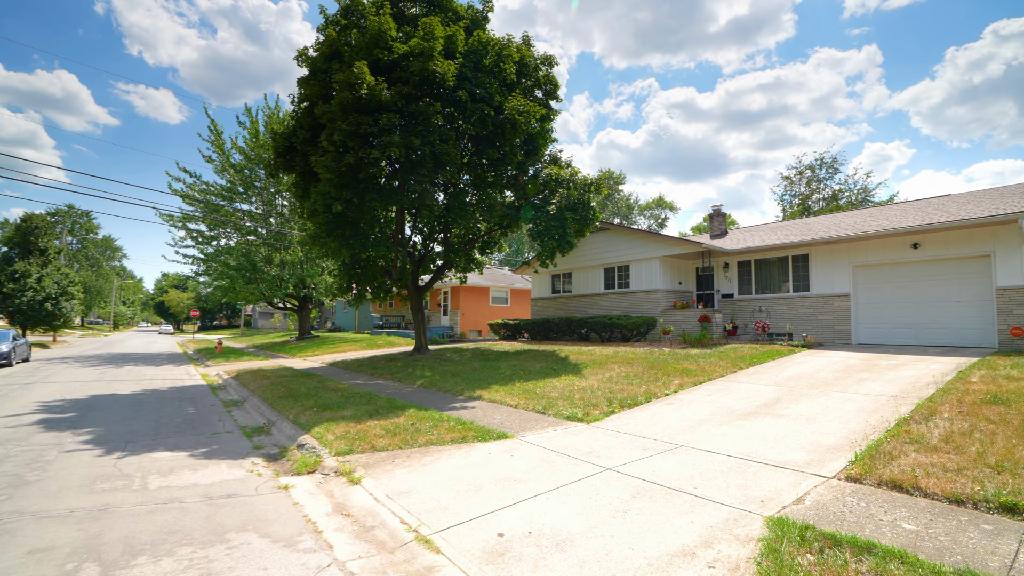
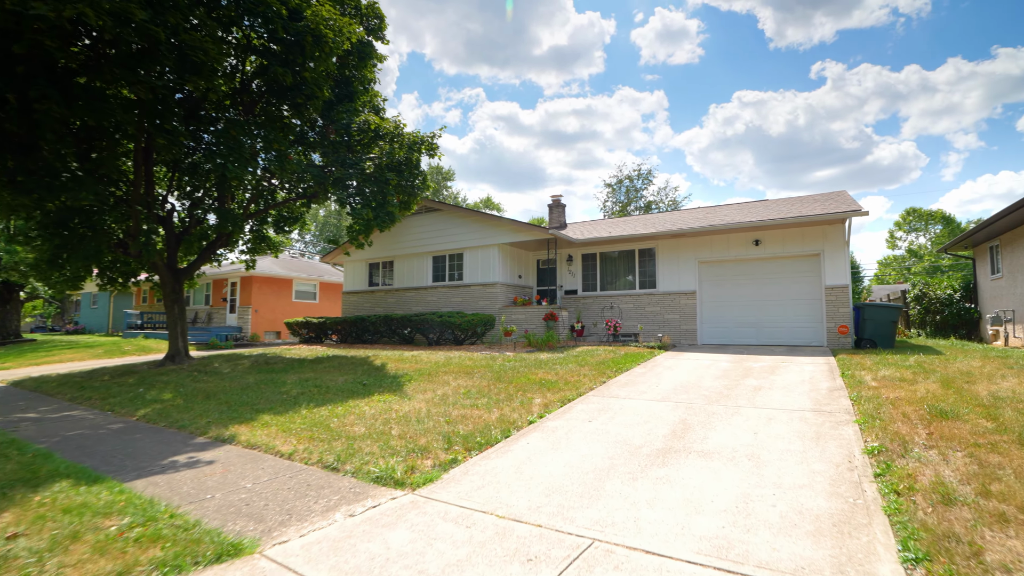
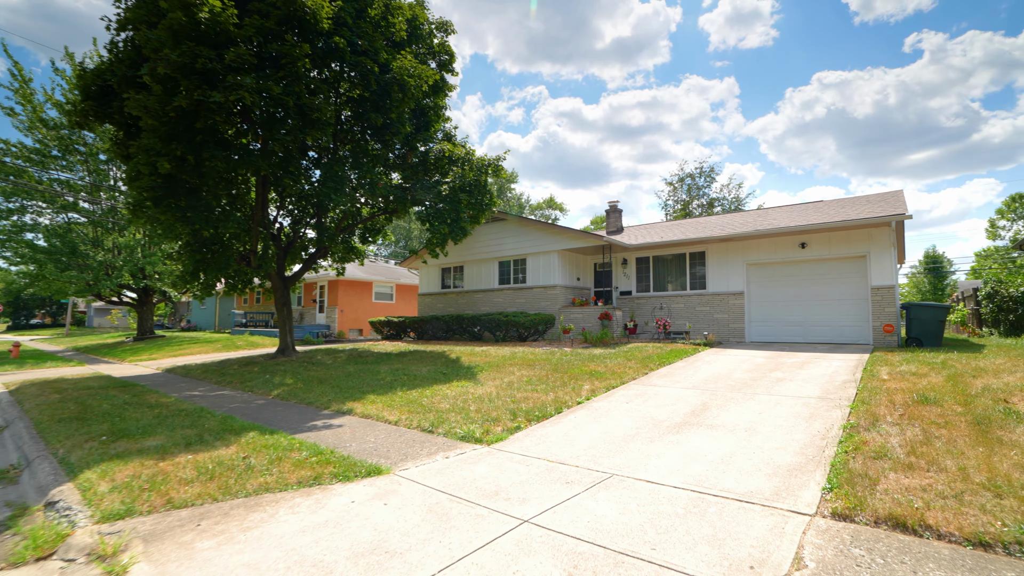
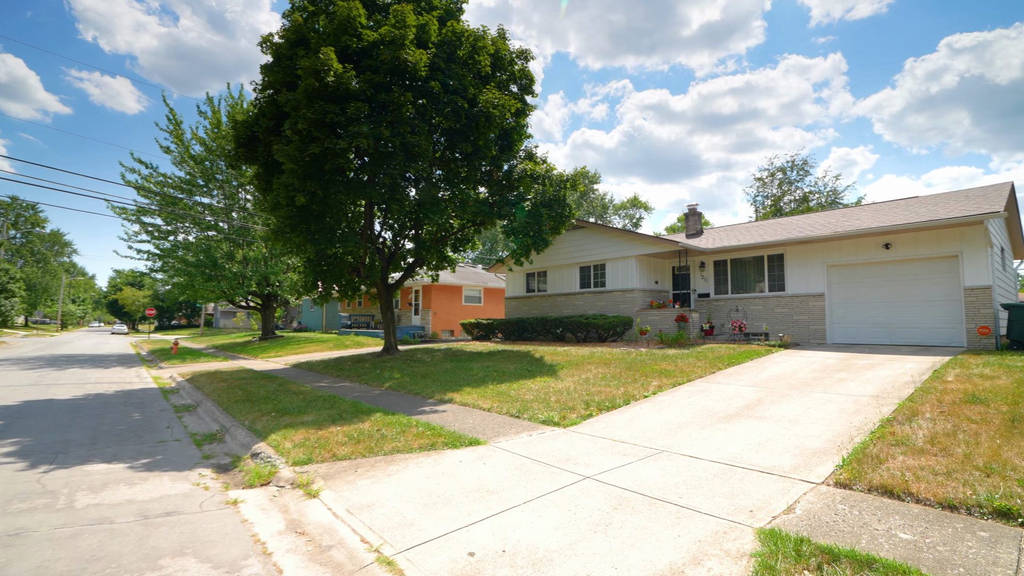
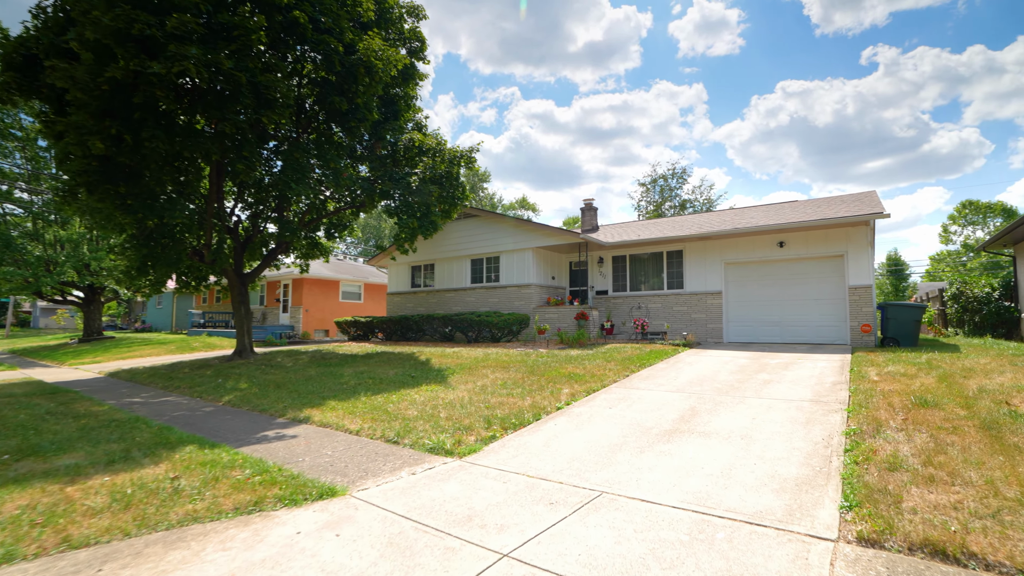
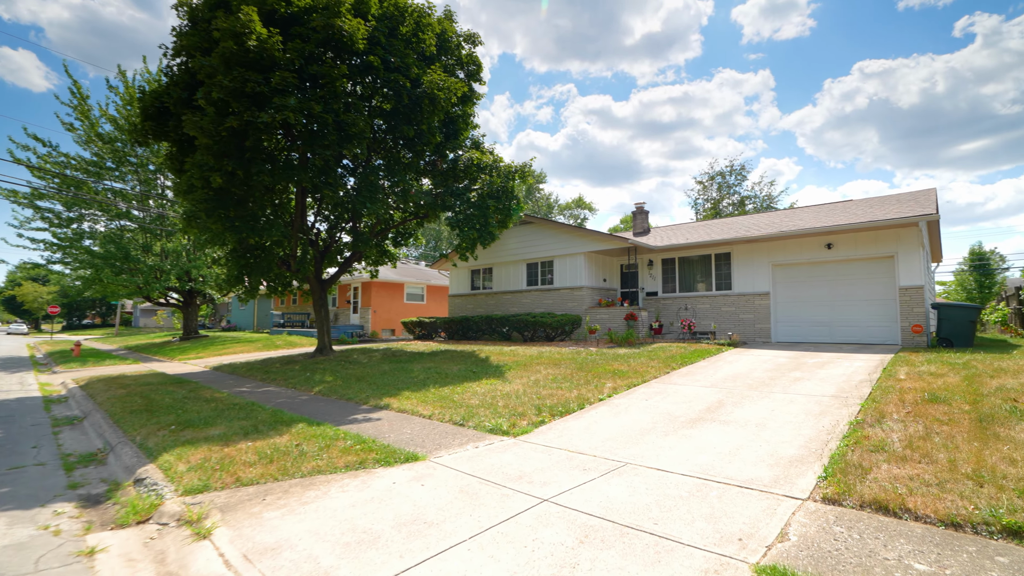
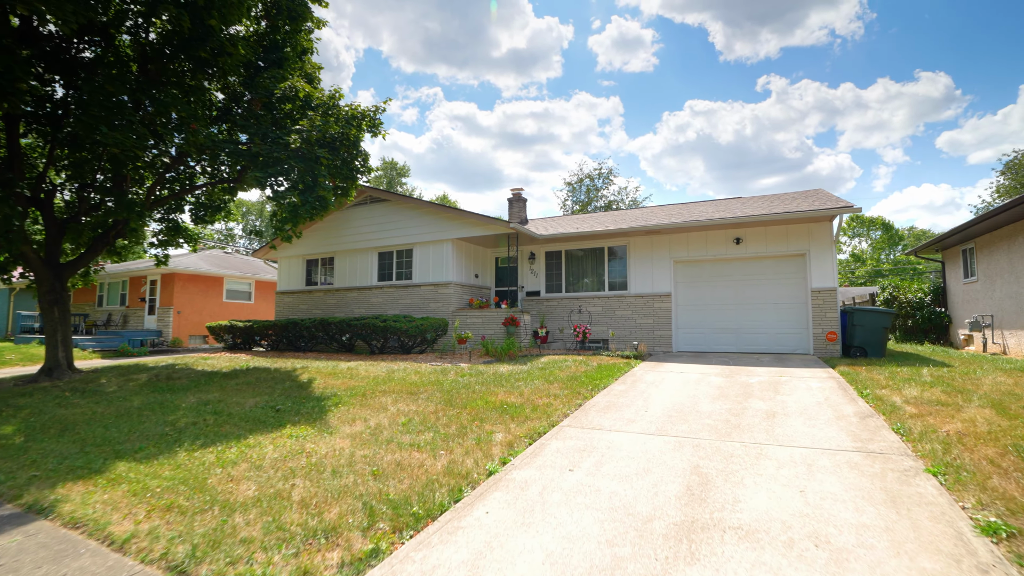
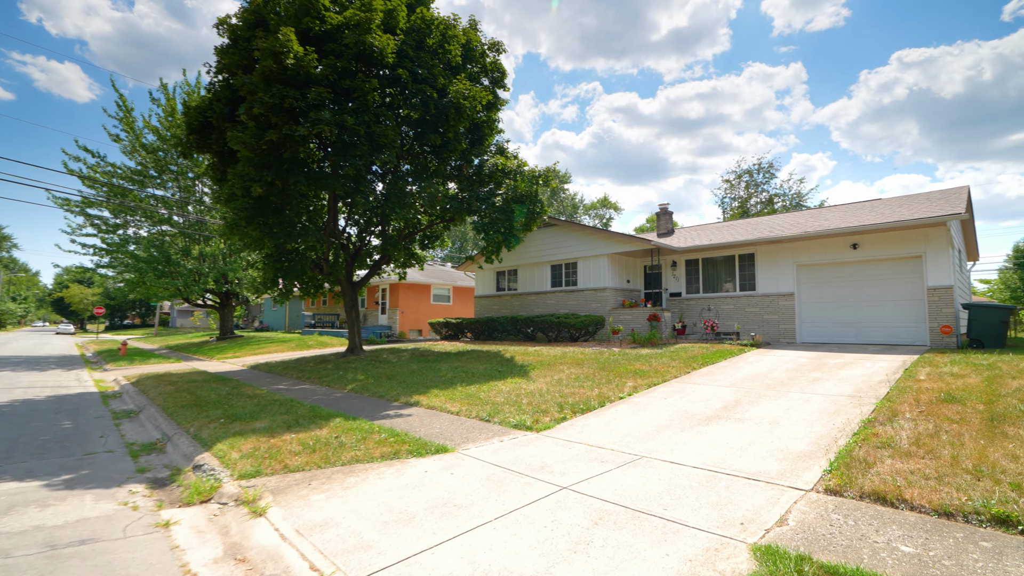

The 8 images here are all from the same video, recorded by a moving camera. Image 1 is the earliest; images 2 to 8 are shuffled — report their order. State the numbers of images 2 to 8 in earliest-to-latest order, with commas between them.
4, 8, 6, 3, 5, 2, 7
